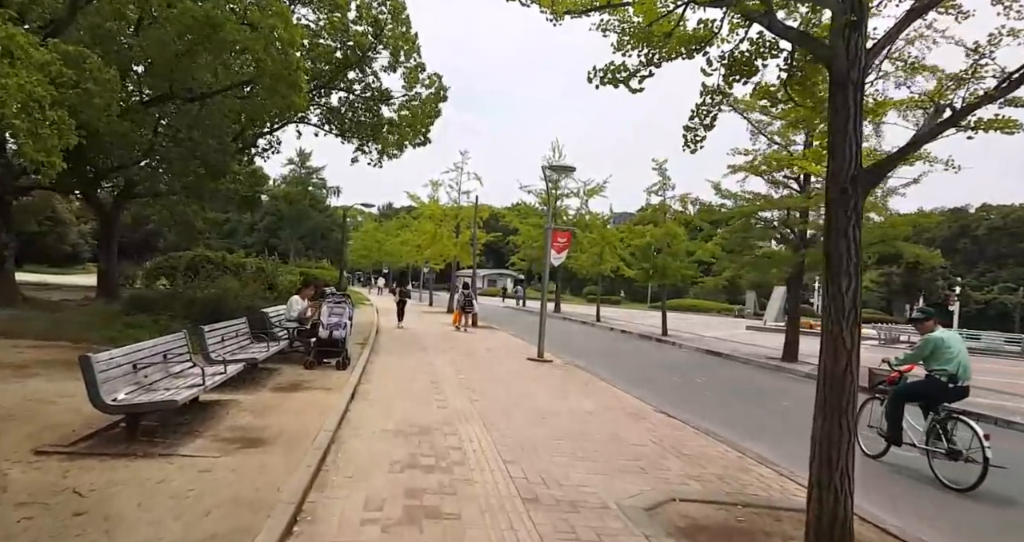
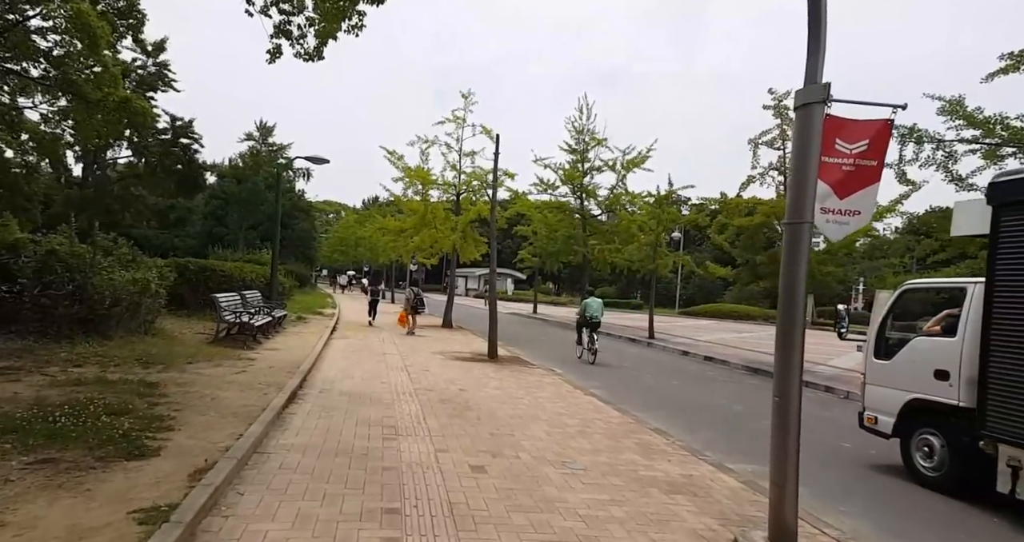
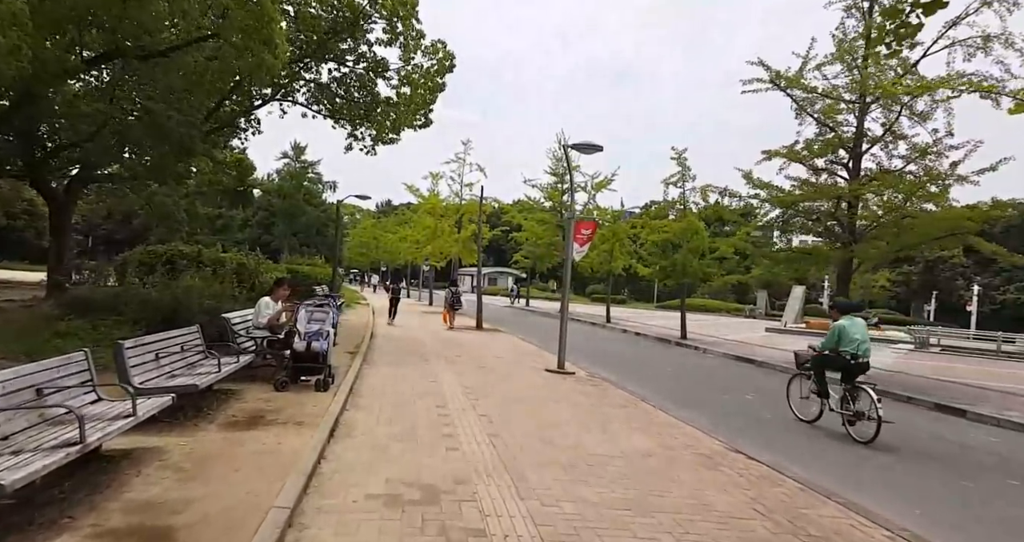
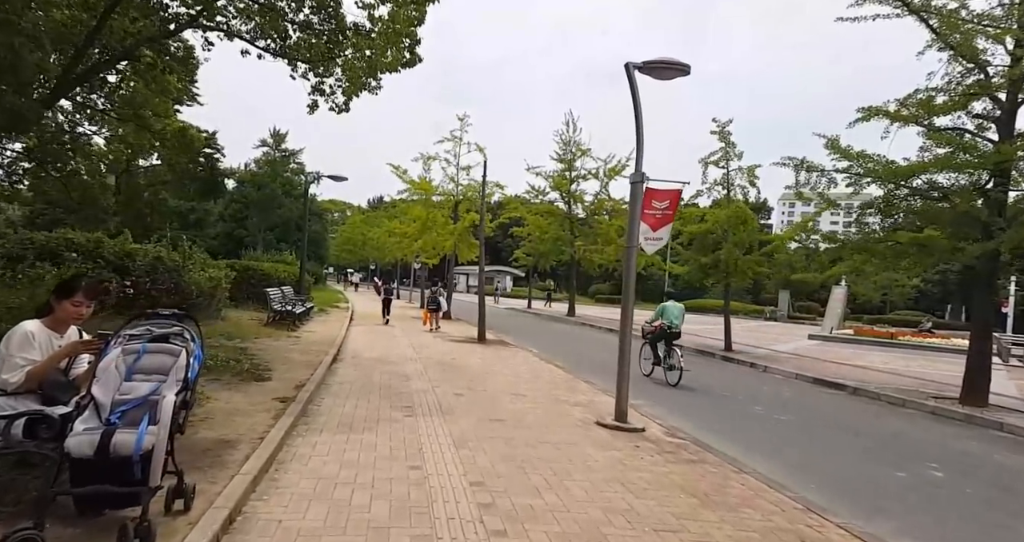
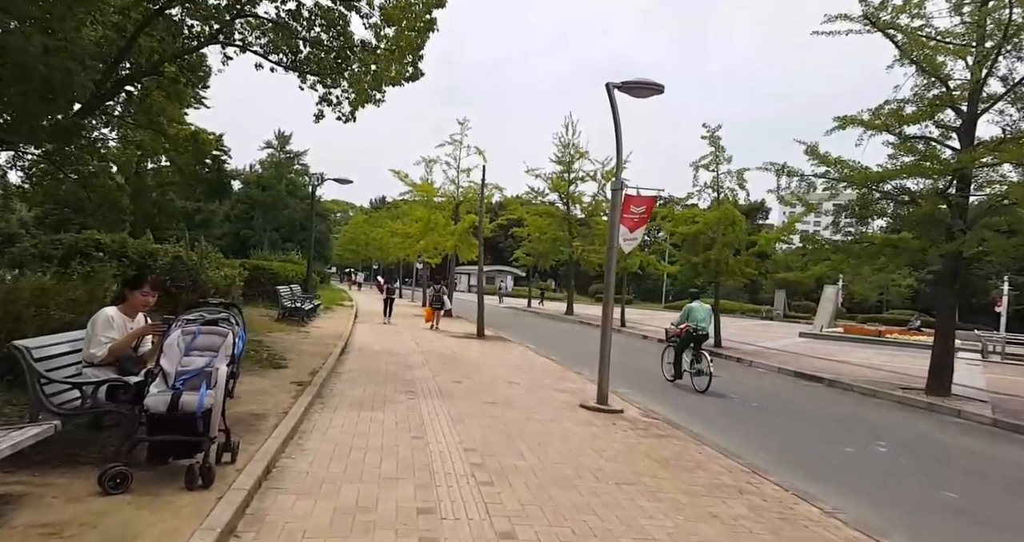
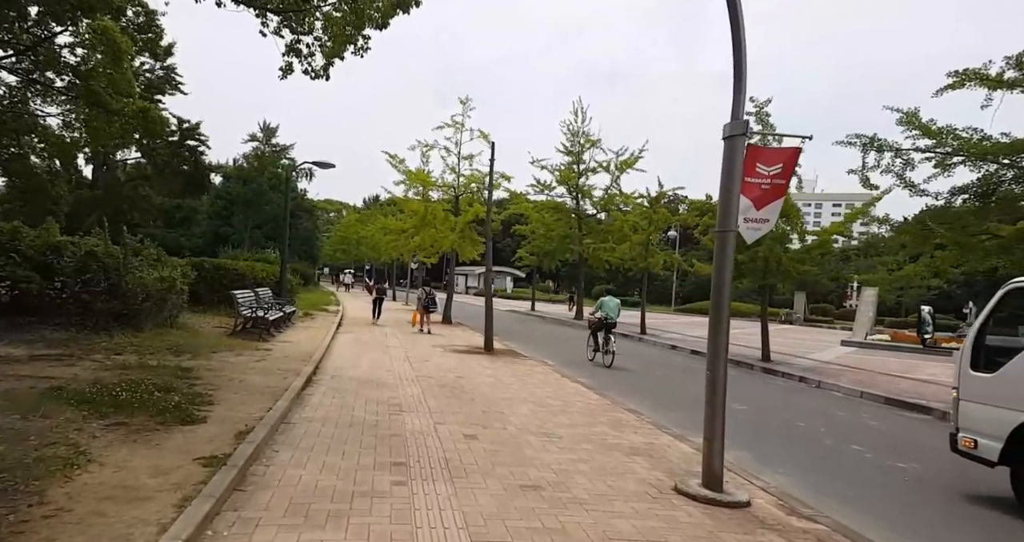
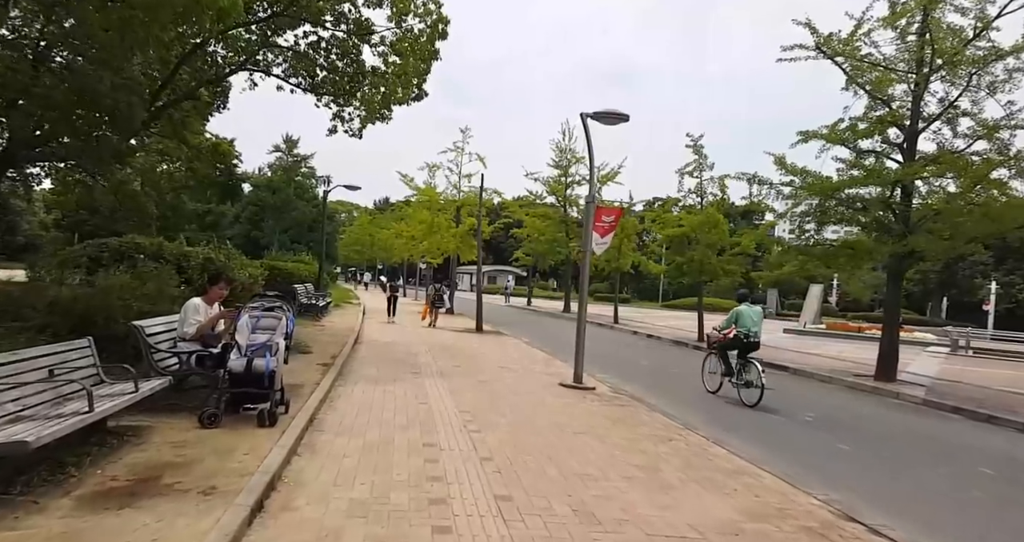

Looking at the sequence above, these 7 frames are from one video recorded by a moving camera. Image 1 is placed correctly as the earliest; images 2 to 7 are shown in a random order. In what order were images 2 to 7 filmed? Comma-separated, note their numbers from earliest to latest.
3, 7, 5, 4, 6, 2
